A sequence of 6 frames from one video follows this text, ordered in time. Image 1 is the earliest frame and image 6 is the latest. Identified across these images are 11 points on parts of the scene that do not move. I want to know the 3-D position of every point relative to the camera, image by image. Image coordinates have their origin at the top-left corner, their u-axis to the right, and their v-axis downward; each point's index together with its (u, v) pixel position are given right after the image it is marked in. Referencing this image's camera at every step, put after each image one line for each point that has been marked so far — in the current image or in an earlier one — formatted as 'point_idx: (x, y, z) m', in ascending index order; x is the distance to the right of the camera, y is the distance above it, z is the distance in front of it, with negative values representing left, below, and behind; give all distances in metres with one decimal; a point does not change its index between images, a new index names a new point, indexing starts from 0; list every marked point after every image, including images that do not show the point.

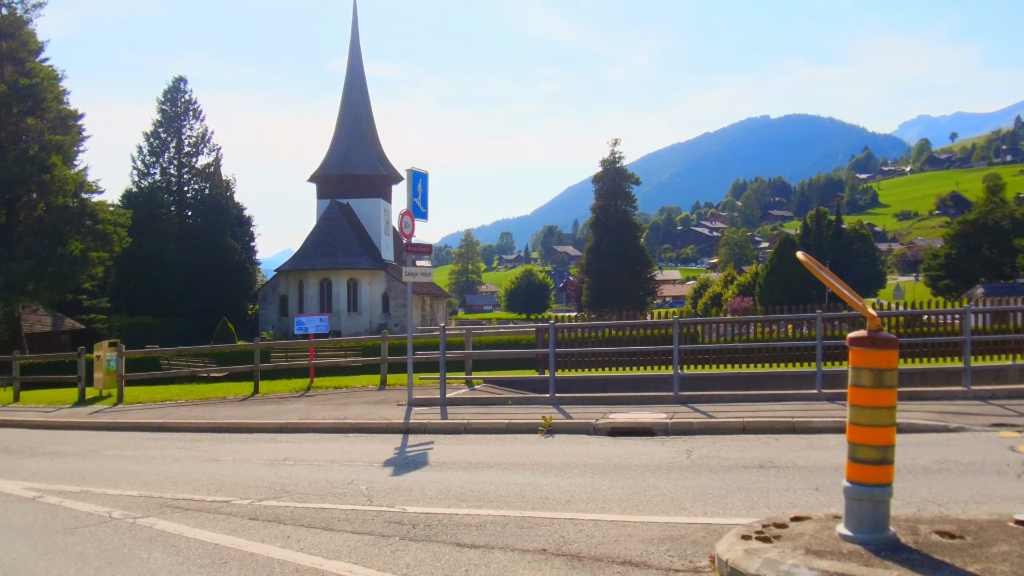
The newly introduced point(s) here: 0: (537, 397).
0: (+0.4, -1.6, +13.0) m
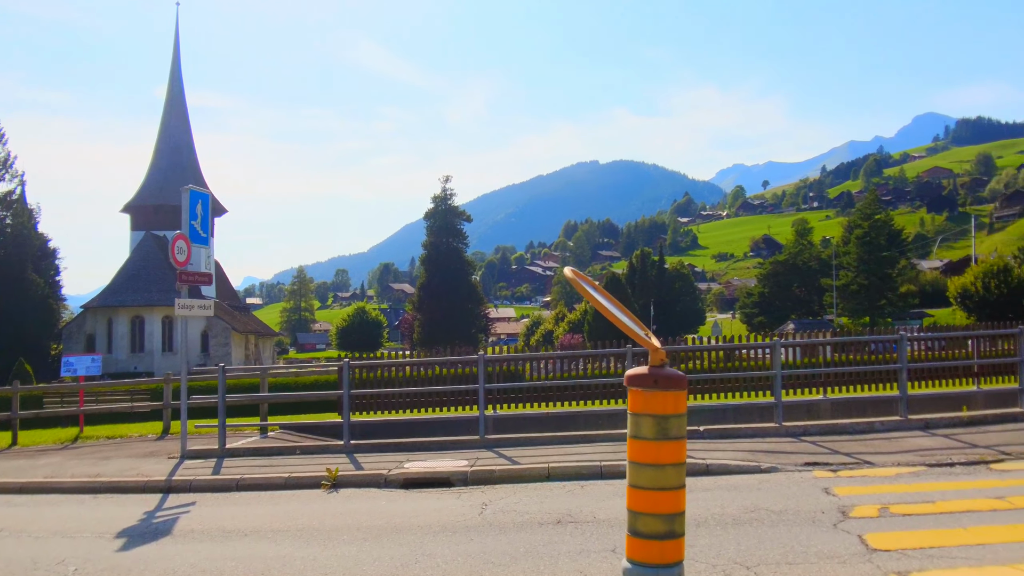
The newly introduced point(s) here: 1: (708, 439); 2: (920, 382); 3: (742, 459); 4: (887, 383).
0: (-2.3, -2.0, +11.6) m
1: (+2.3, -1.8, +10.5) m
2: (+5.9, -1.4, +12.9) m
3: (+2.3, -1.8, +9.2) m
4: (+5.3, -1.4, +12.7) m
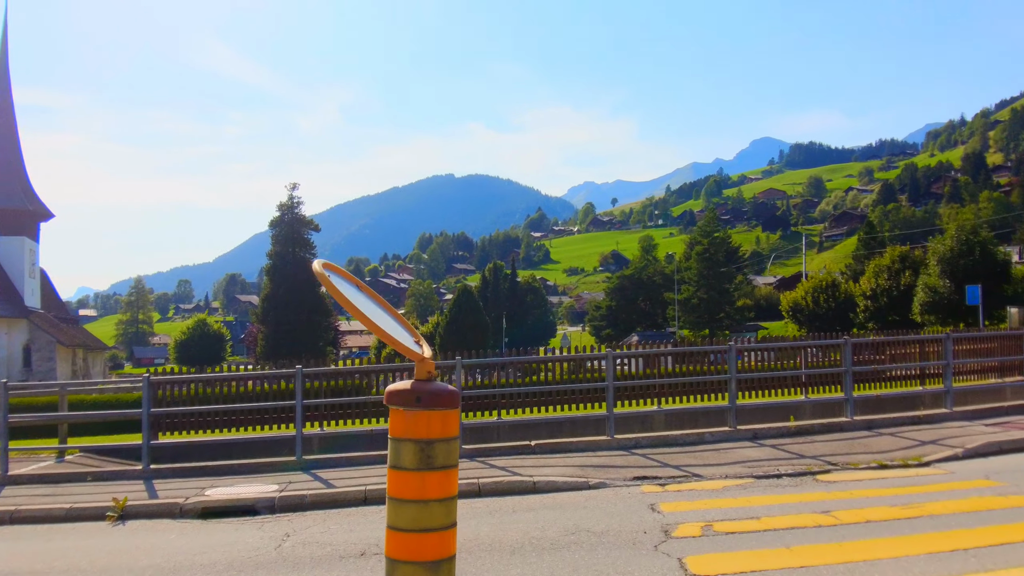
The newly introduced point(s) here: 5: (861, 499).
0: (-4.4, -2.1, +10.4) m
1: (+0.3, -1.9, +10.1) m
2: (+3.5, -1.5, +13.0) m
3: (+0.6, -1.8, +8.8) m
4: (+2.9, -1.5, +12.8) m
5: (+2.7, -1.6, +7.0) m
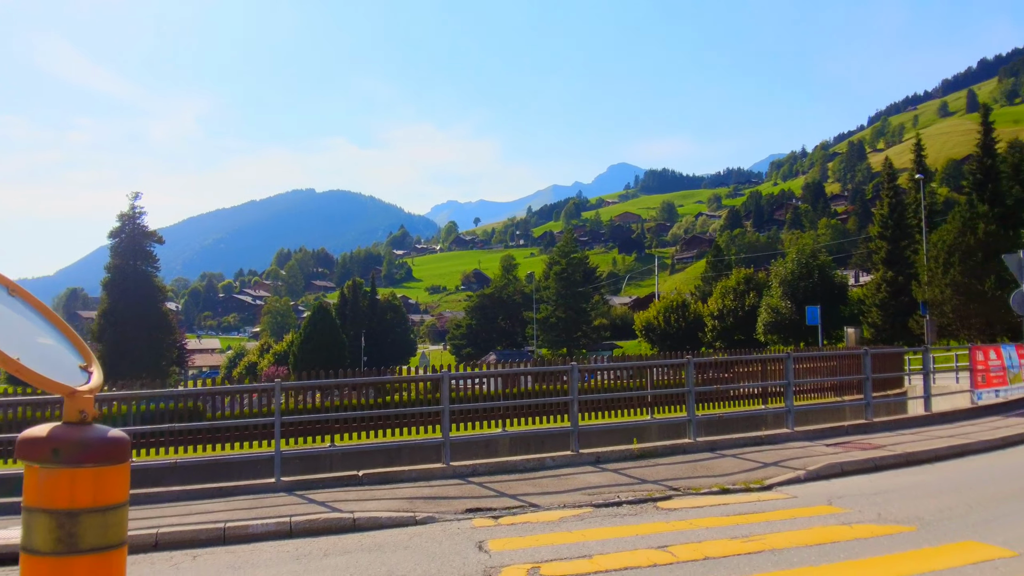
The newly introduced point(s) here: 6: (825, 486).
0: (-6.2, -2.2, +8.7) m
1: (-1.5, -2.0, +9.2) m
2: (+1.2, -1.8, +12.6) m
3: (-1.0, -2.0, +8.0) m
4: (+0.7, -1.7, +12.3) m
5: (+1.4, -1.8, +6.5) m
6: (+3.0, -1.9, +8.5) m
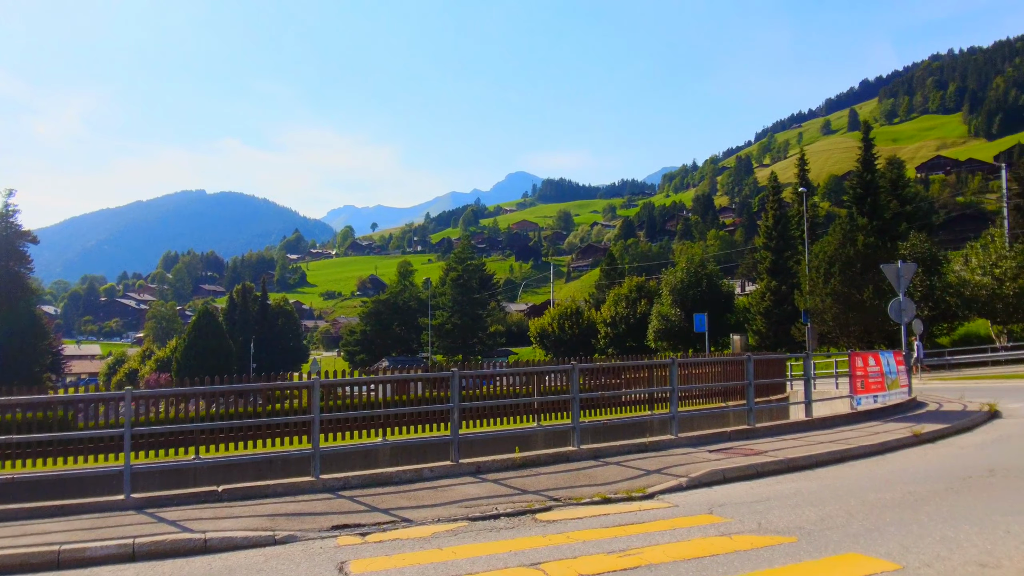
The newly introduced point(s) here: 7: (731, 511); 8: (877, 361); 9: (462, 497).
0: (-7.4, -2.2, +7.5) m
1: (-2.7, -2.0, +8.5) m
2: (-0.4, -1.8, +12.2) m
3: (-2.1, -2.0, +7.3) m
4: (-0.9, -1.8, +11.8) m
5: (+0.4, -1.8, +6.2) m
6: (+1.8, -1.9, +8.3) m
7: (+1.8, -1.8, +7.4) m
8: (+6.4, -1.3, +15.7) m
9: (-0.5, -1.9, +8.3) m
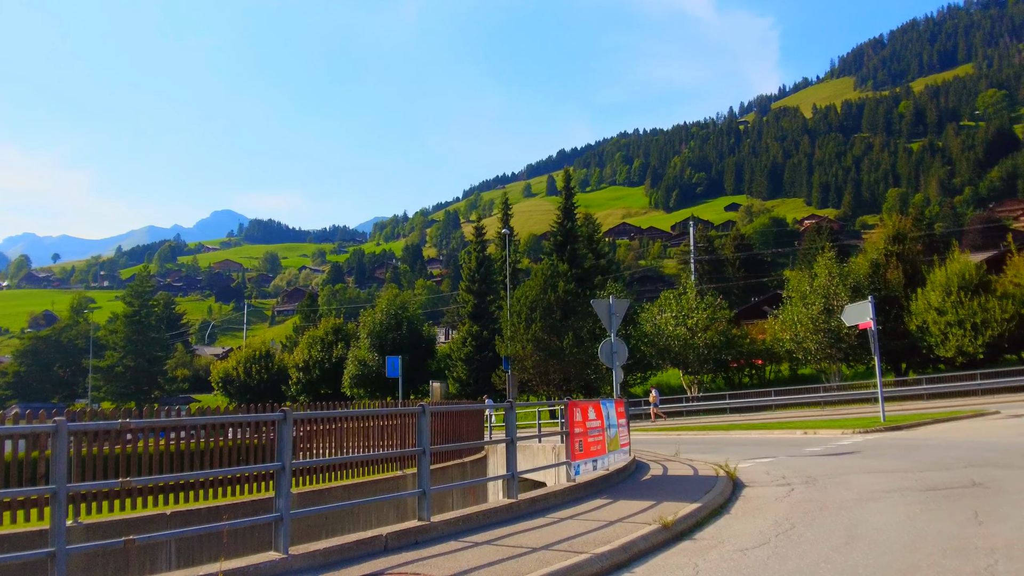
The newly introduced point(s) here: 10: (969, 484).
0: (-9.3, -1.5, -0.3) m
1: (-5.2, -1.6, +2.2) m
2: (-4.2, -1.7, +6.4) m
3: (-4.3, -1.6, +1.2) m
4: (-4.5, -1.6, +5.9) m
5: (-1.5, -1.4, +0.9) m
6: (-0.9, -1.7, +3.4) m
7: (-0.6, -1.6, +2.5) m
8: (+1.1, -1.7, +11.9) m
9: (-3.0, -1.7, +2.7) m
10: (+5.0, -2.2, +9.9) m
